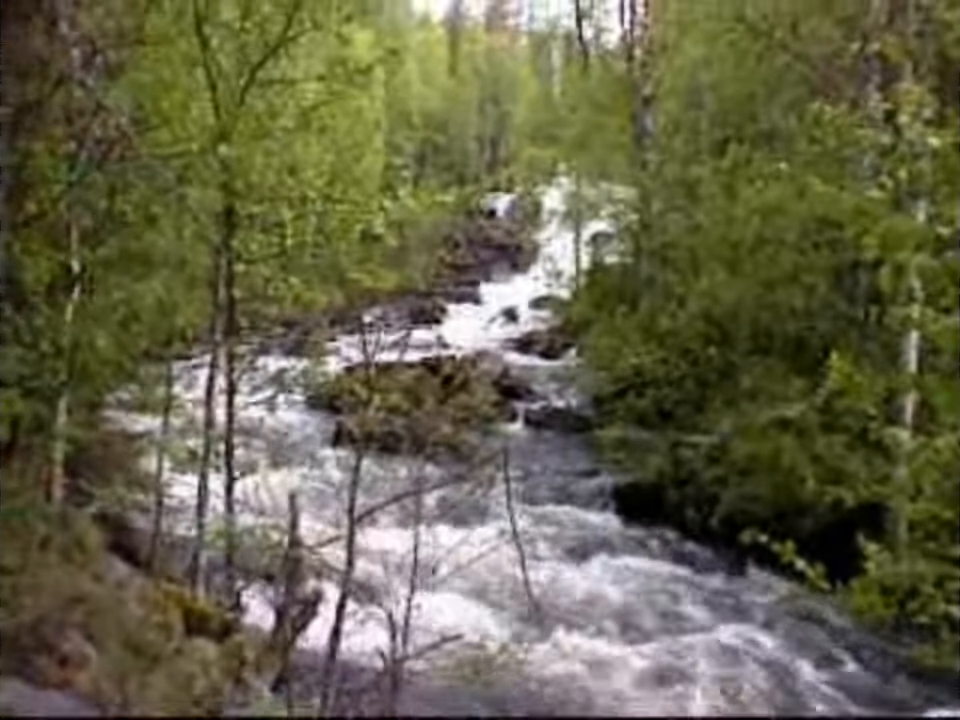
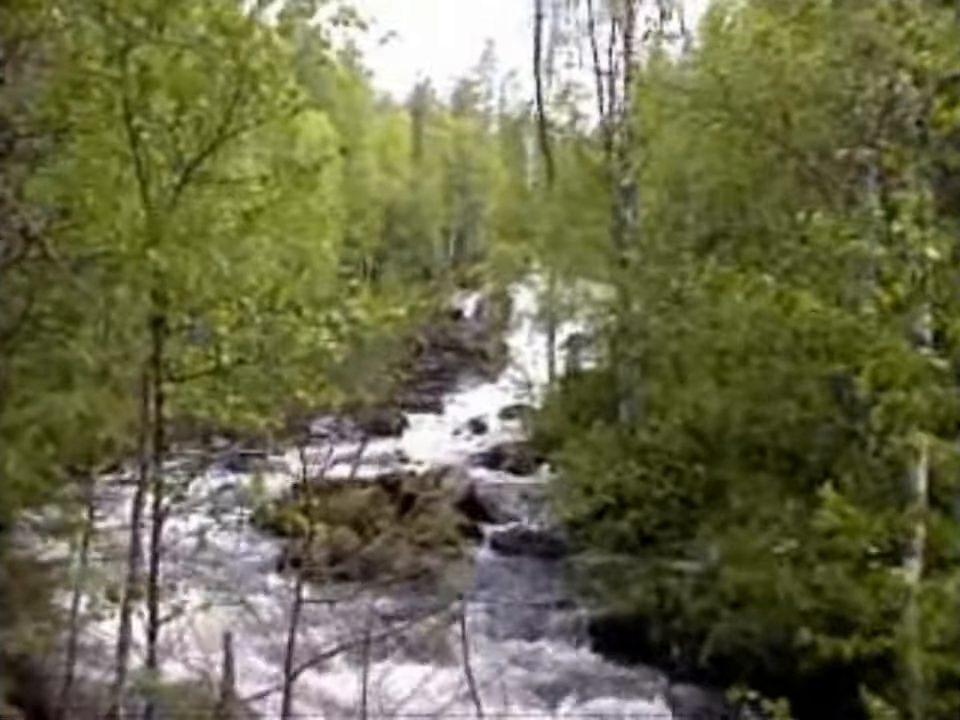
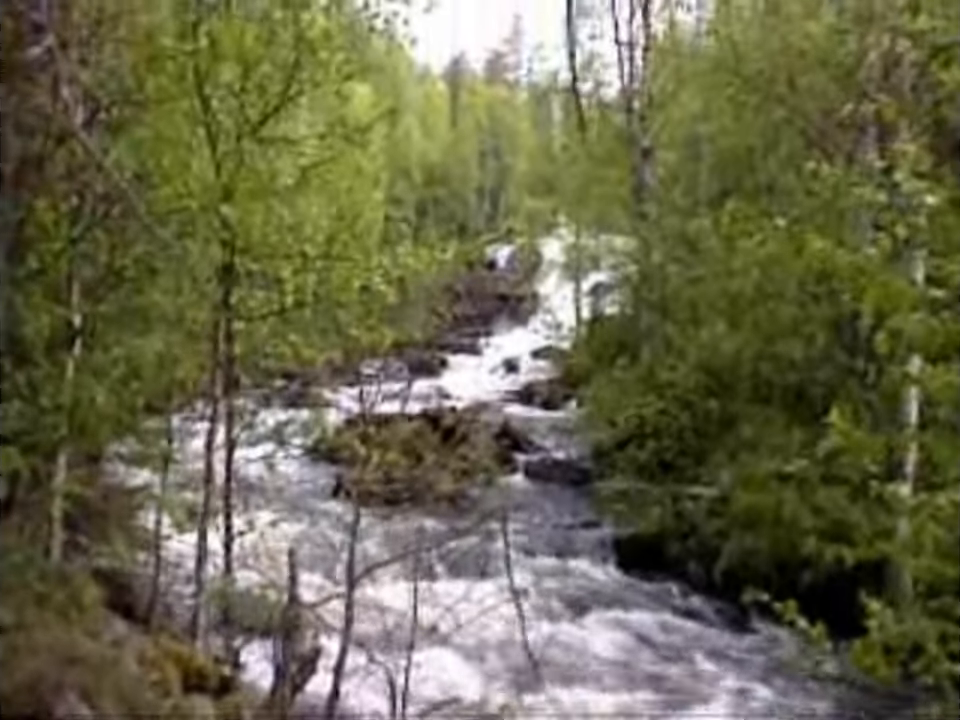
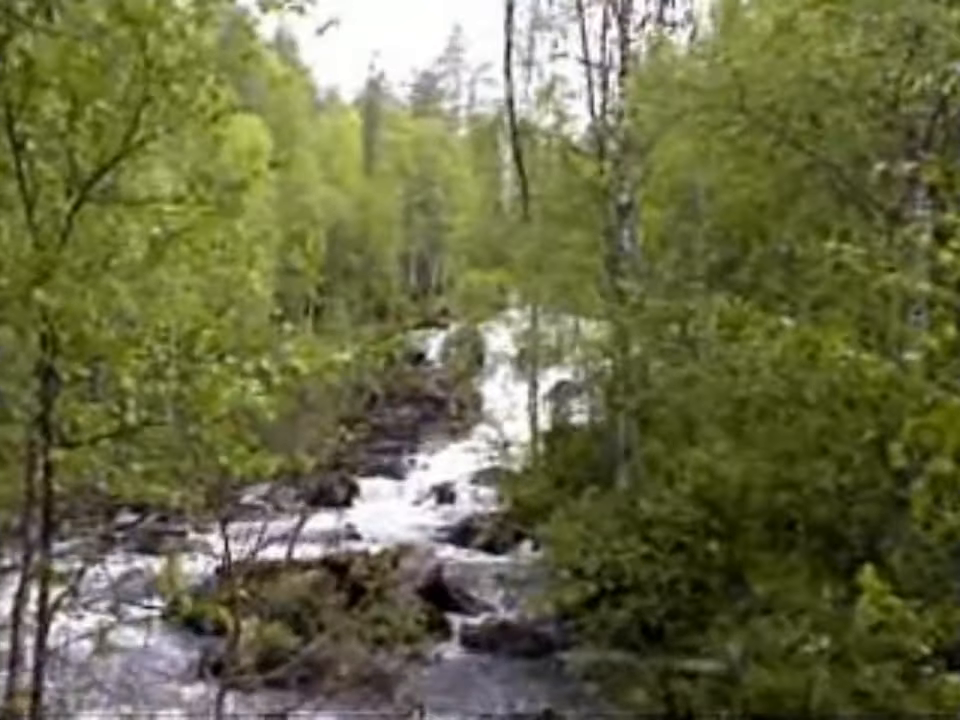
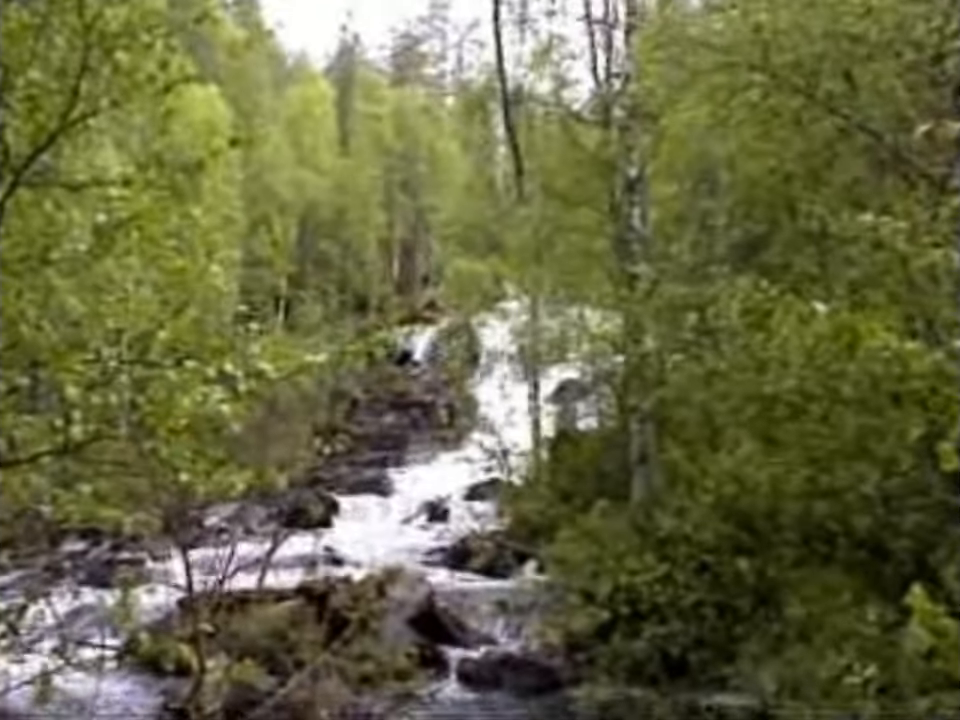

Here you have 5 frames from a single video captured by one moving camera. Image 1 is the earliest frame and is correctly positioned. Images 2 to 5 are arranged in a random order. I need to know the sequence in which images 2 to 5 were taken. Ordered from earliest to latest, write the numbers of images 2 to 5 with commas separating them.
3, 2, 4, 5
